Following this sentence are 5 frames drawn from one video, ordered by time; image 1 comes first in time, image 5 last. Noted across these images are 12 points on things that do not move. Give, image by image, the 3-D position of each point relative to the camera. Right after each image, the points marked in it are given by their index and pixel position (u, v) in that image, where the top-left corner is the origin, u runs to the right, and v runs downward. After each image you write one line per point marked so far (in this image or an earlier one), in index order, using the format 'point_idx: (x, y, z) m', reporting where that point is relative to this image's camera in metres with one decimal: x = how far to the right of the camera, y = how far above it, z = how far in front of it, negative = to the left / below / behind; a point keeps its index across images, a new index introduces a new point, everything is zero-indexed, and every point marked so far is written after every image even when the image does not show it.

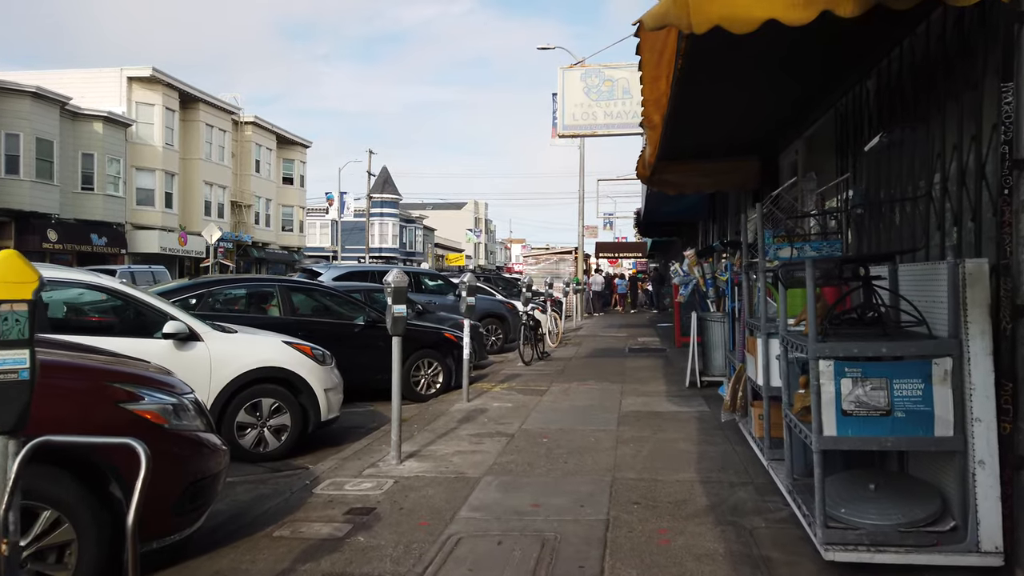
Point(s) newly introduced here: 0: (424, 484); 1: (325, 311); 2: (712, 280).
0: (-0.7, -1.5, +5.7) m
1: (-2.5, -0.3, +10.0) m
2: (+2.7, +0.1, +10.2) m
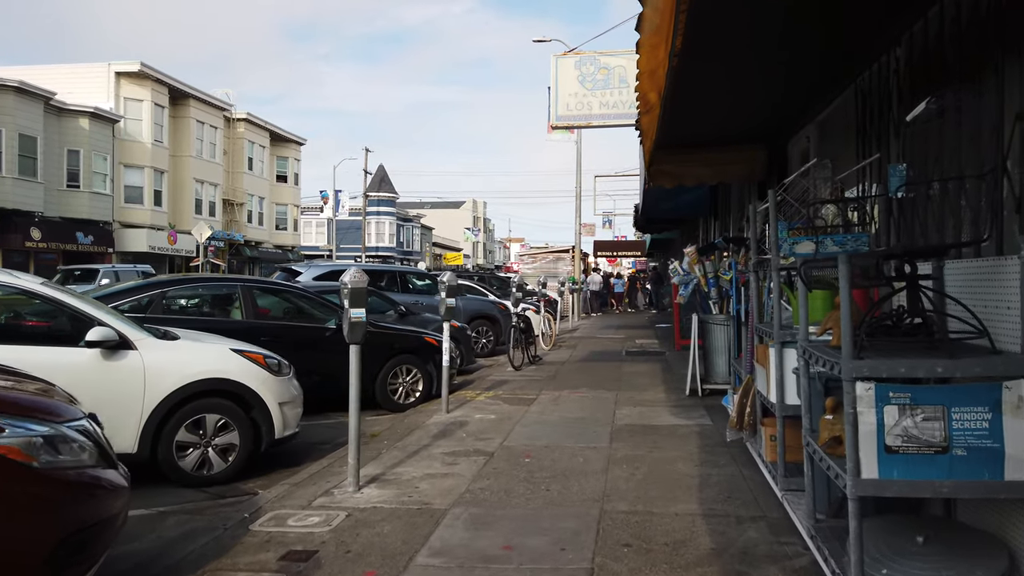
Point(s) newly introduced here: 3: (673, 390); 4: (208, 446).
0: (-0.9, -1.5, +4.8) m
1: (-2.7, -0.3, +9.2) m
2: (+2.5, +0.1, +9.4) m
3: (+2.1, -1.4, +9.9) m
4: (-2.5, -1.3, +6.1) m
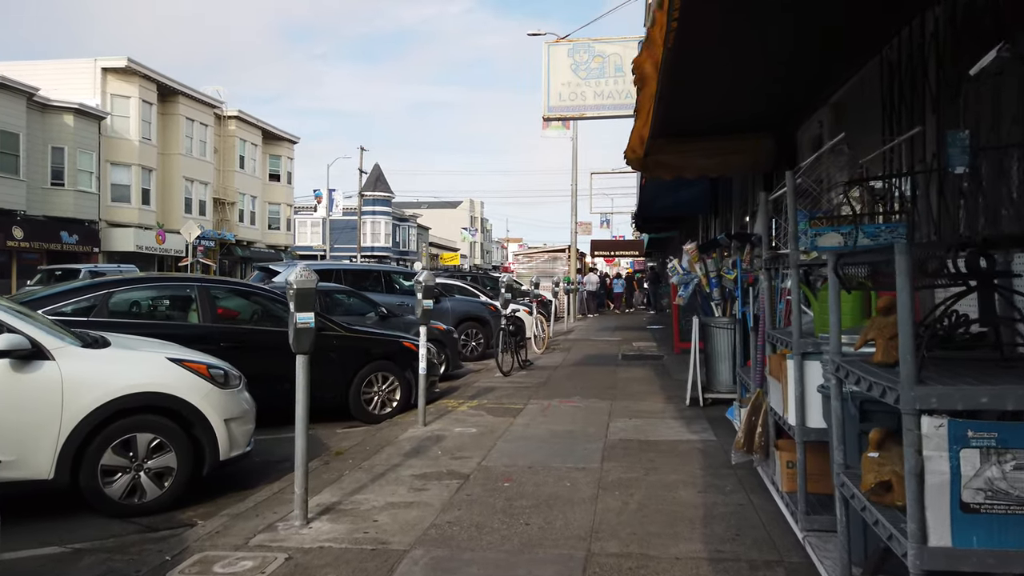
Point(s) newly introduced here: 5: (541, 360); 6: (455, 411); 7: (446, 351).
0: (-1.0, -1.5, +4.1) m
1: (-2.8, -0.3, +8.4) m
2: (+2.4, +0.1, +8.6) m
3: (+2.0, -1.4, +9.1) m
4: (-2.7, -1.3, +5.3) m
5: (+0.5, -1.4, +14.2) m
6: (-0.7, -1.4, +8.7) m
7: (-1.1, -1.0, +12.5) m
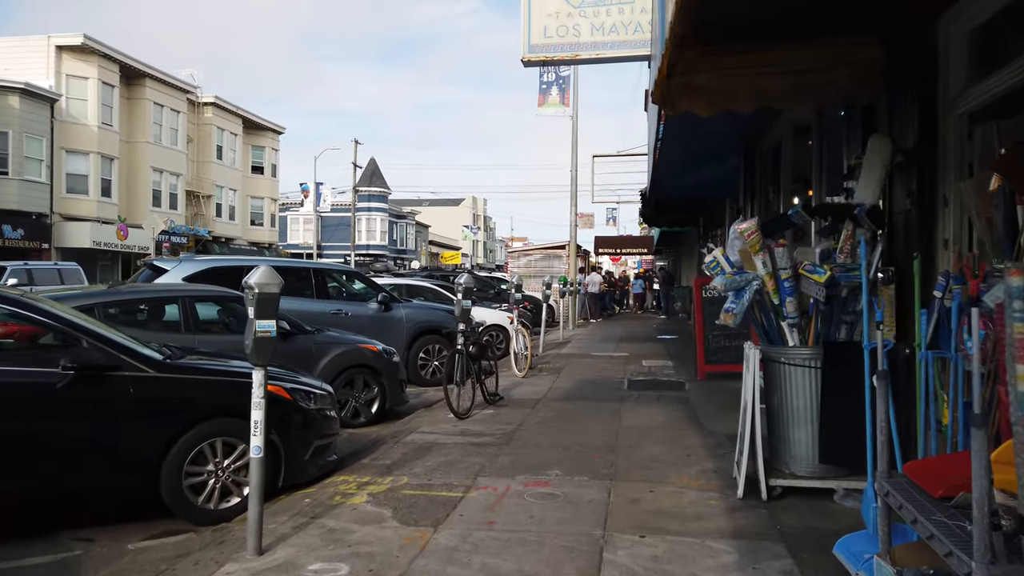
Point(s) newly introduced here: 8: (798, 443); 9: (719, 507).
0: (-1.6, -1.6, +0.5) m
1: (-3.3, -0.4, +4.9) m
2: (+1.9, 0.0, +5.0) m
3: (+1.5, -1.4, +5.5) m
4: (-3.2, -1.3, +1.7) m
5: (+0.1, -1.4, +10.6) m
6: (-1.2, -1.5, +5.1) m
7: (-1.6, -1.1, +8.9) m
8: (+2.0, -1.0, +5.1) m
9: (+1.4, -1.4, +5.0) m
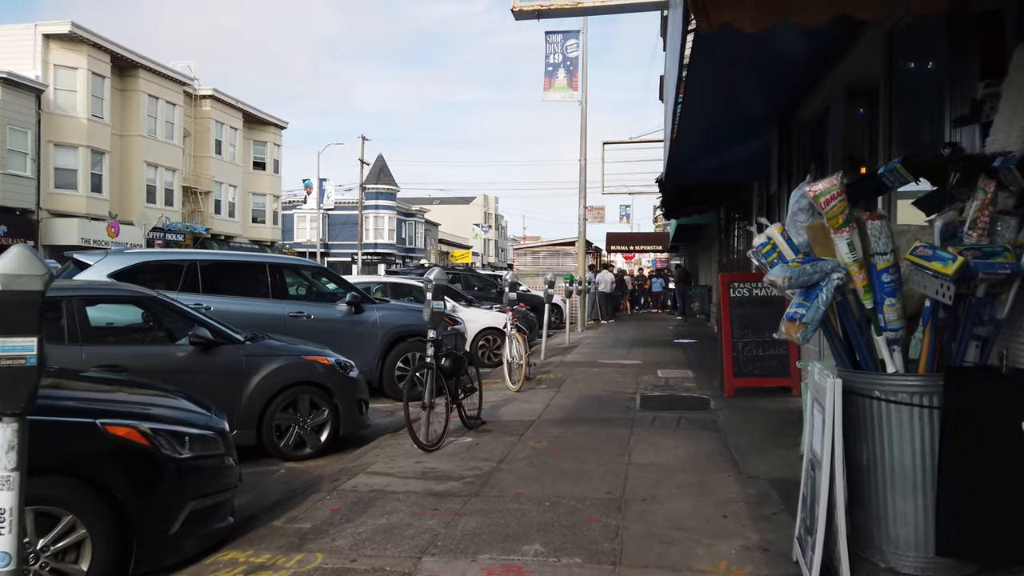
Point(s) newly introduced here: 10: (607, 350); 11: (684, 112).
0: (-1.9, -1.5, -1.3) m
1: (-3.6, -0.4, +3.2) m
2: (+1.6, +0.1, +3.2) m
3: (+1.2, -1.4, +3.7) m
4: (-3.5, -1.3, 0.0) m
5: (0.0, -1.4, +8.8) m
6: (-1.4, -1.5, +3.4) m
7: (-1.7, -1.1, +7.1) m
8: (+1.7, -1.0, +3.3) m
9: (+1.1, -1.4, +3.2) m
10: (+1.8, -1.2, +14.7) m
11: (+2.2, +2.2, +9.6) m
